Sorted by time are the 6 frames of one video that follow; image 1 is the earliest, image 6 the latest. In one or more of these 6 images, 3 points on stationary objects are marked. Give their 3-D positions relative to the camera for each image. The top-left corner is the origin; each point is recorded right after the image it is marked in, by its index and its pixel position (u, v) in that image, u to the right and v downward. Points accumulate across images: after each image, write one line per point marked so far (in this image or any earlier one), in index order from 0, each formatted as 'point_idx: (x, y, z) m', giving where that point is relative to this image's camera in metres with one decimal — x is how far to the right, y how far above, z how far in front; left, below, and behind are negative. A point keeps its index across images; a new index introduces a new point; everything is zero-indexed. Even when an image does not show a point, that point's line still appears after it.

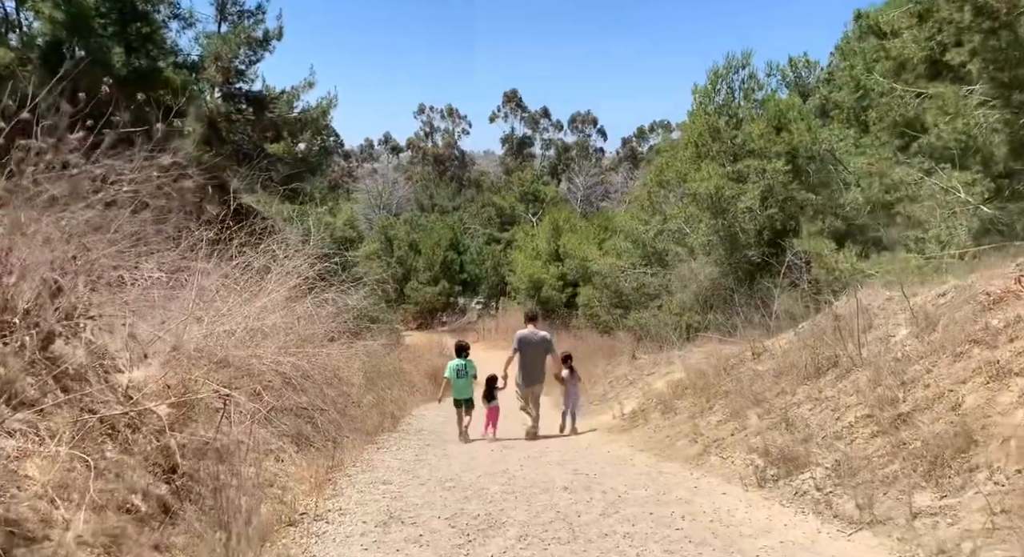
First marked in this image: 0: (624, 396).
0: (+1.8, -1.9, +14.6) m
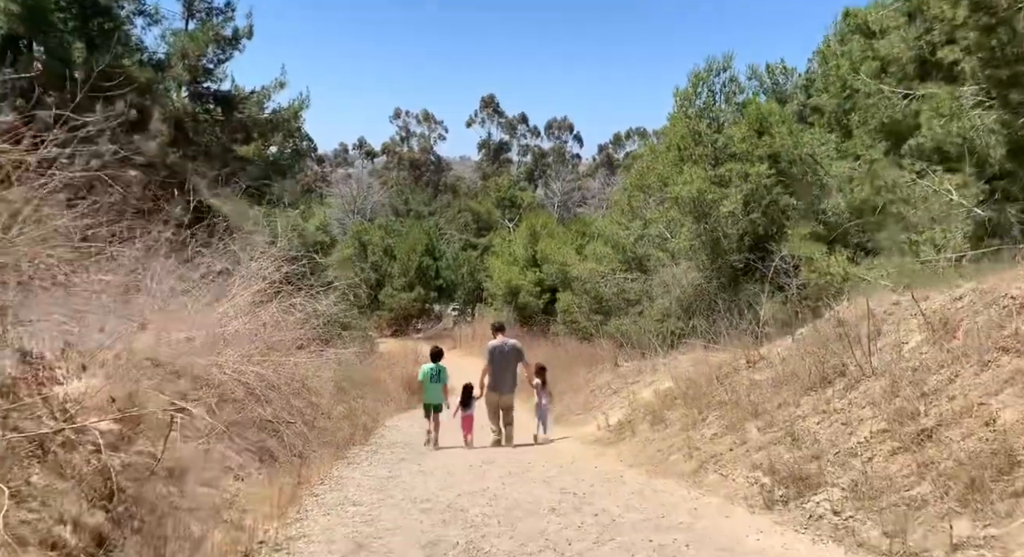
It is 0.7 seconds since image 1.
0: (+1.5, -2.0, +14.1) m
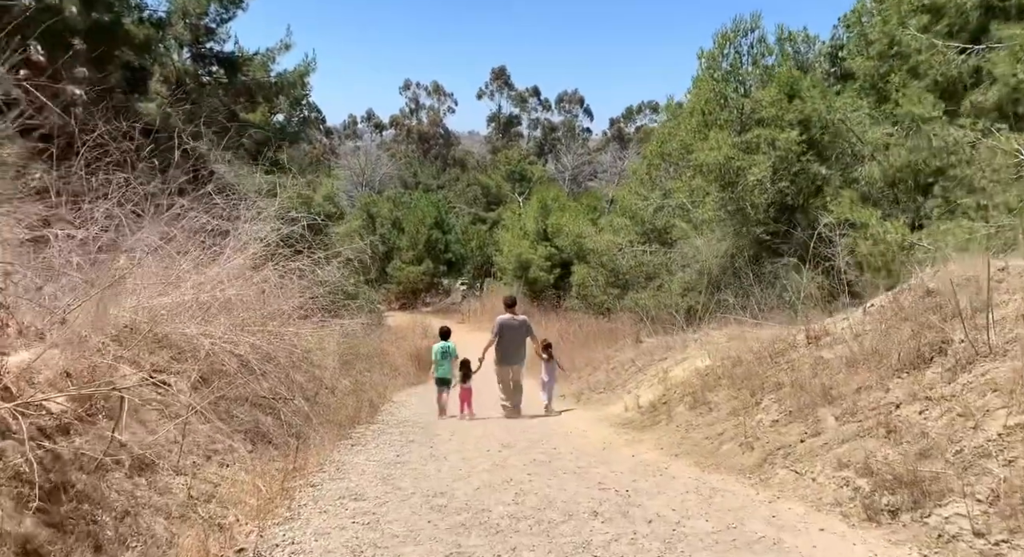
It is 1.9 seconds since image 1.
0: (+1.7, -1.5, +12.9) m
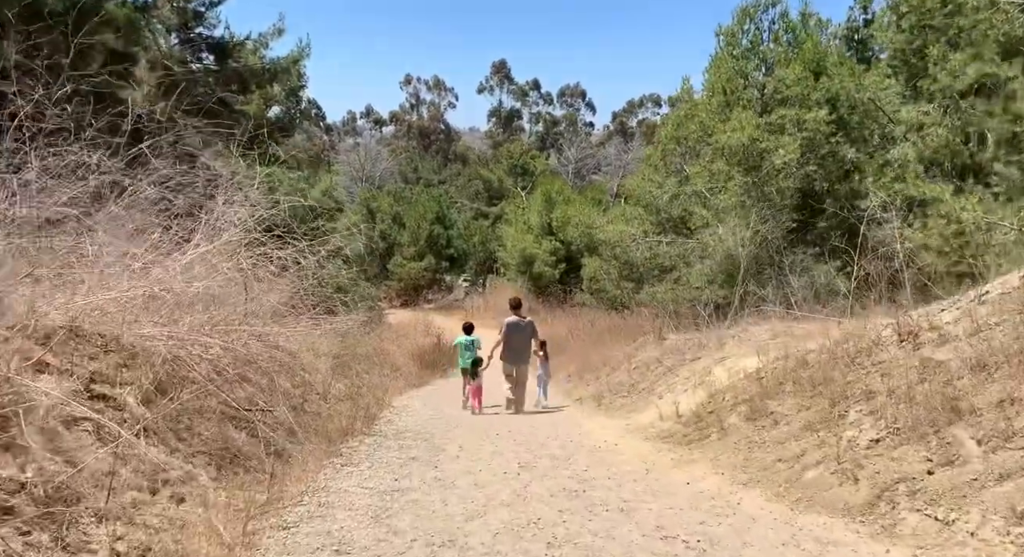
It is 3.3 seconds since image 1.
0: (+1.9, -1.4, +11.4) m
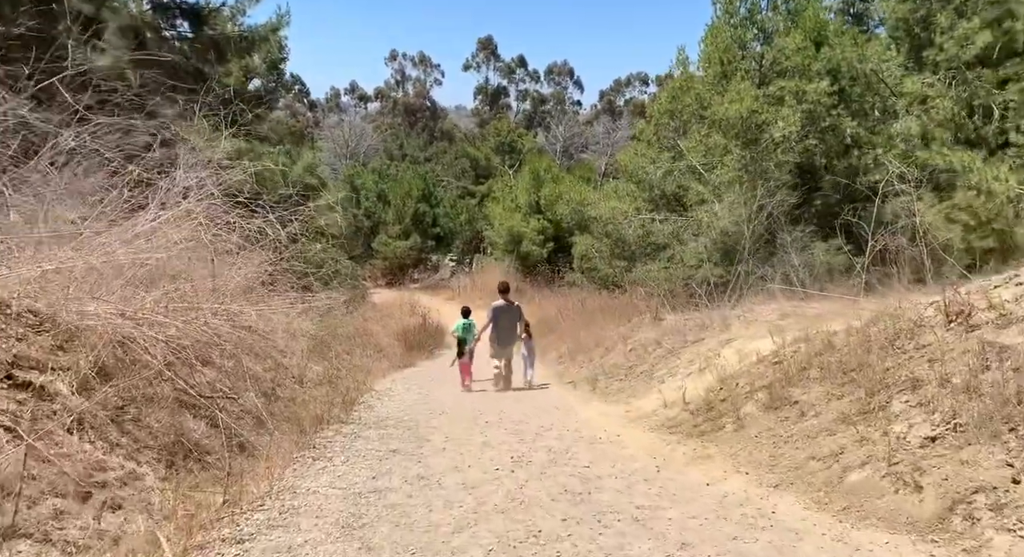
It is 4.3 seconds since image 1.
0: (+1.8, -1.1, +10.6) m
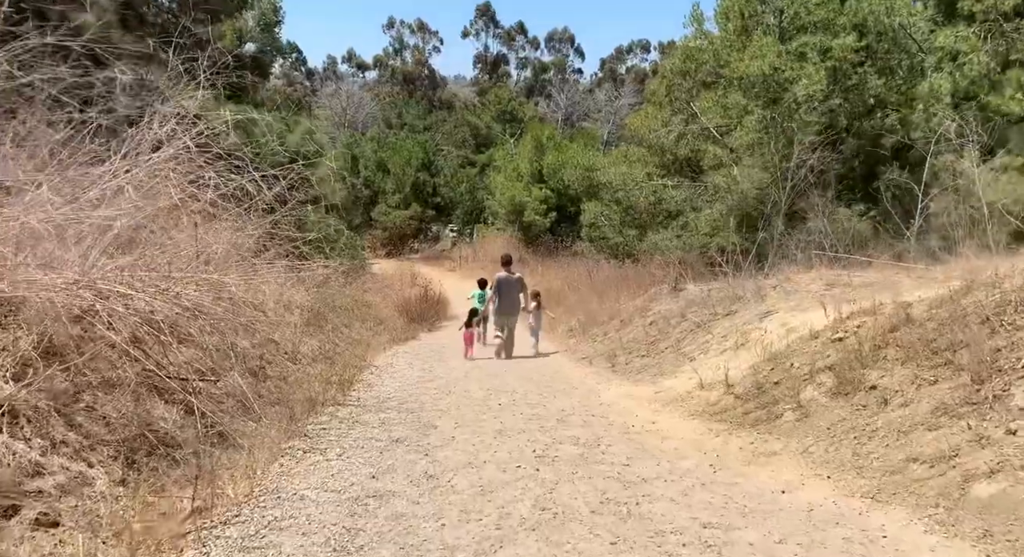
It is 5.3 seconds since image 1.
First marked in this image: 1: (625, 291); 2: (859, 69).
0: (+2.0, -0.7, +9.6) m
1: (+2.1, -0.2, +16.1) m
2: (+6.5, +3.9, +16.2) m
